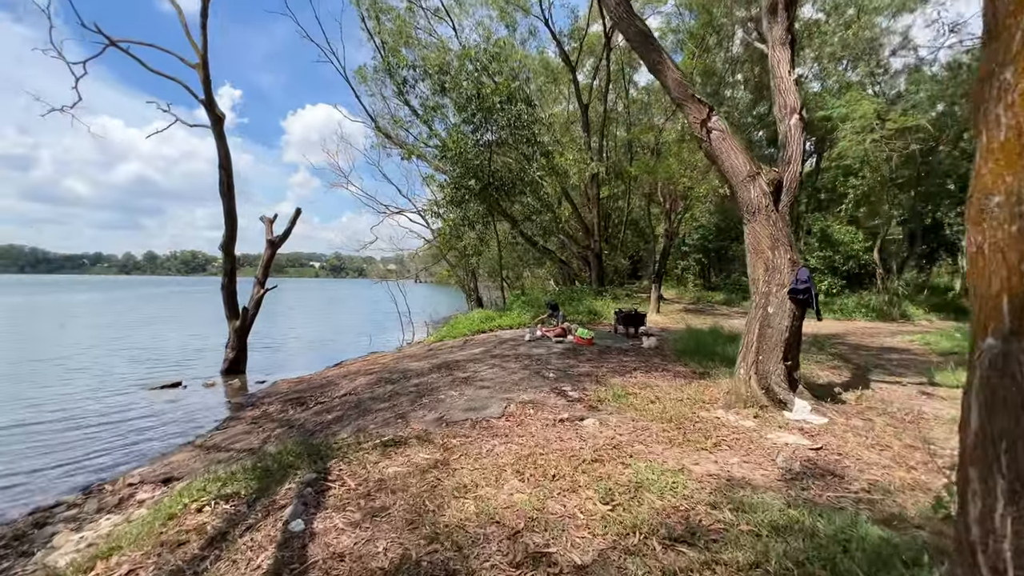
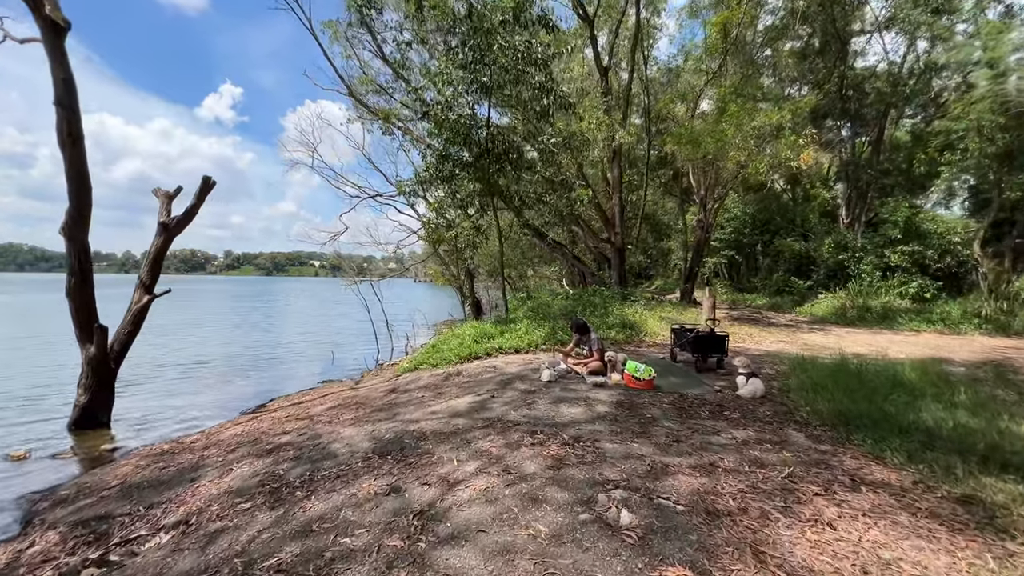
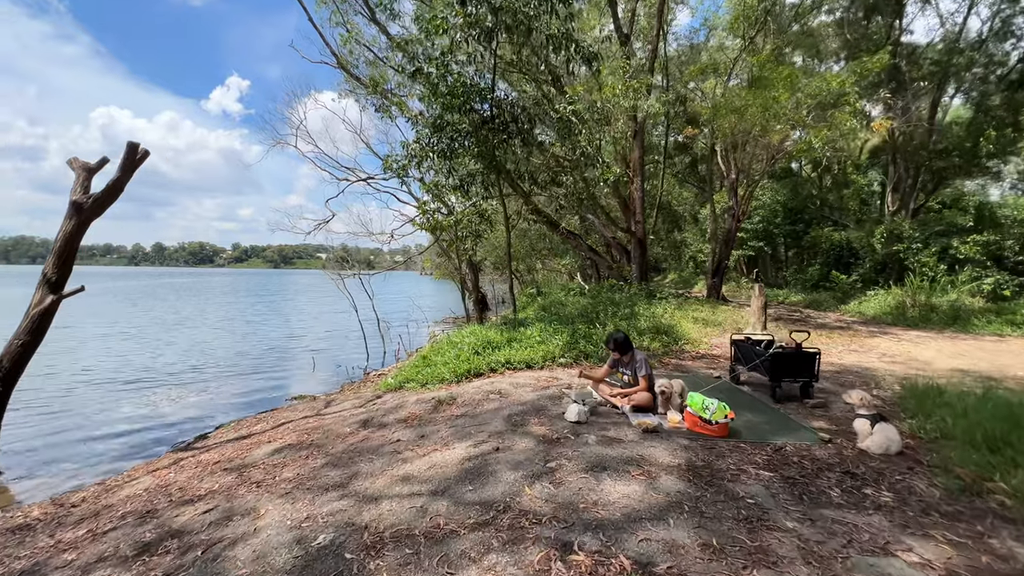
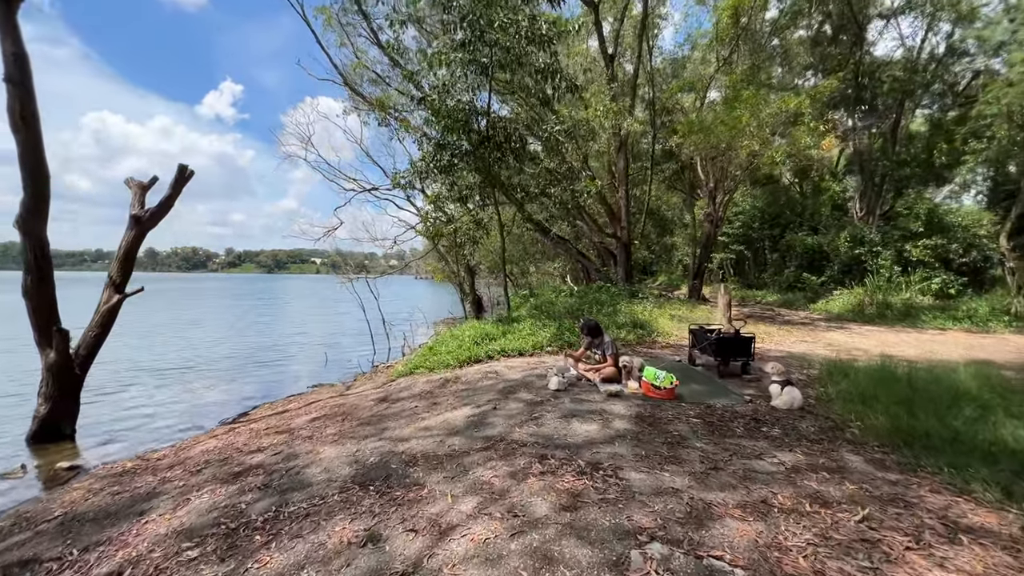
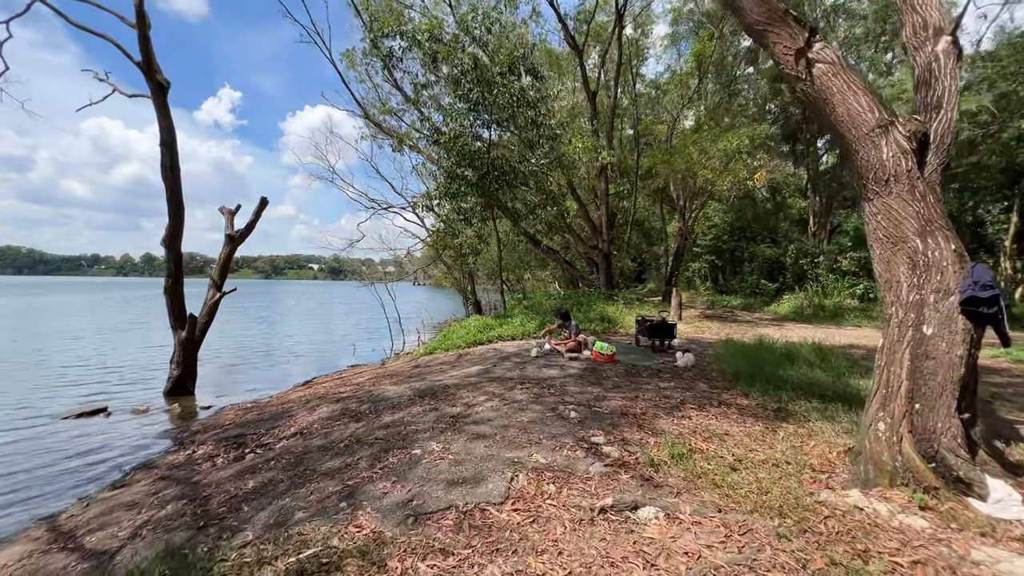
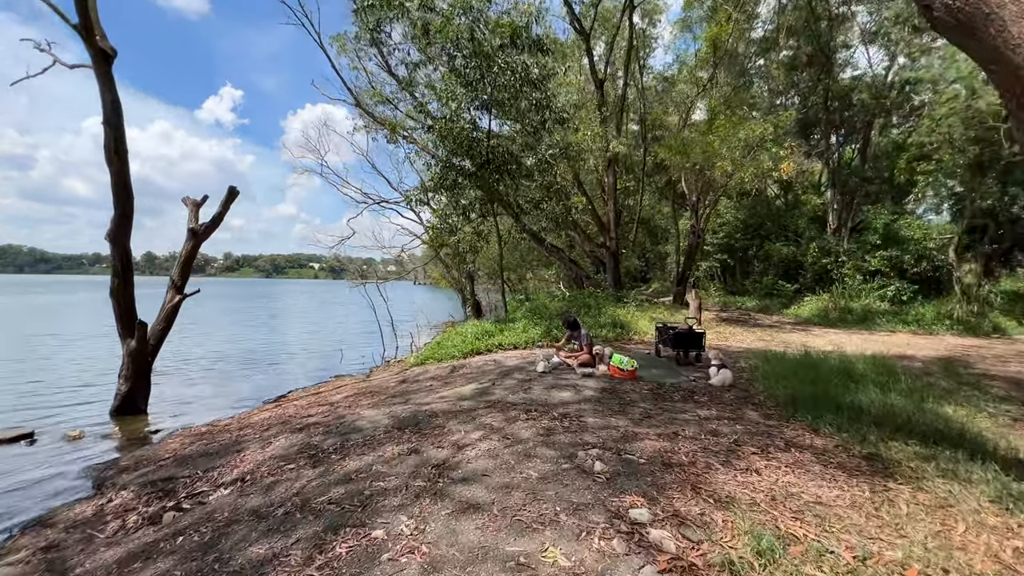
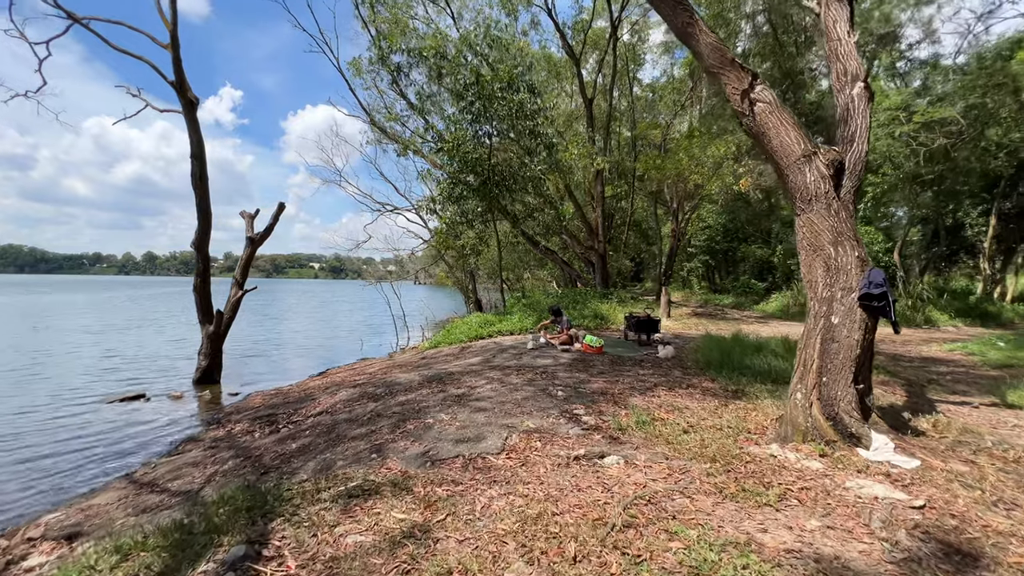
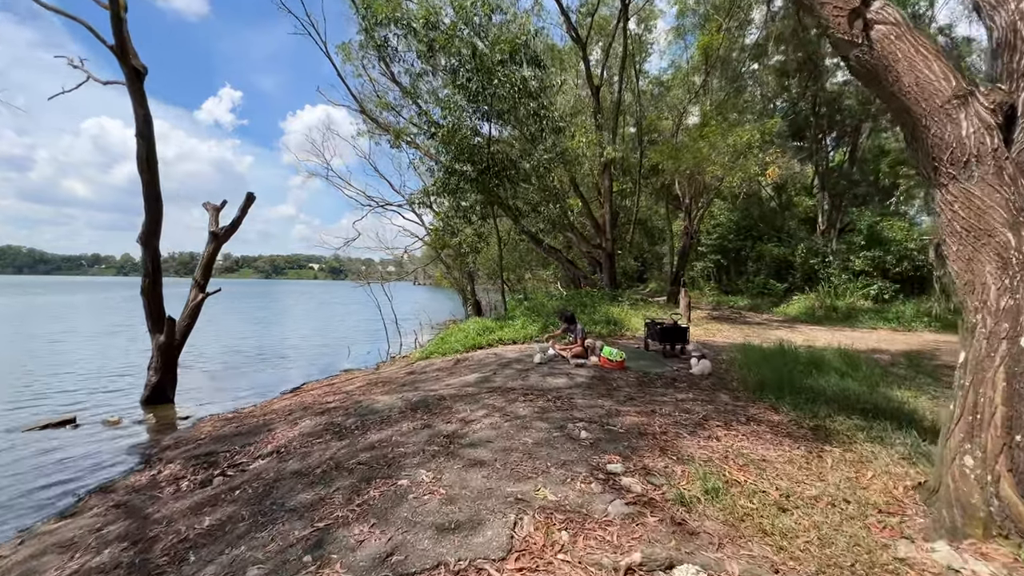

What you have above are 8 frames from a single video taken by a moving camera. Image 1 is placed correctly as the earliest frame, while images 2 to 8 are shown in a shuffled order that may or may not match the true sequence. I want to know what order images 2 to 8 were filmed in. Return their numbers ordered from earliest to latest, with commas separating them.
7, 5, 8, 6, 2, 4, 3
